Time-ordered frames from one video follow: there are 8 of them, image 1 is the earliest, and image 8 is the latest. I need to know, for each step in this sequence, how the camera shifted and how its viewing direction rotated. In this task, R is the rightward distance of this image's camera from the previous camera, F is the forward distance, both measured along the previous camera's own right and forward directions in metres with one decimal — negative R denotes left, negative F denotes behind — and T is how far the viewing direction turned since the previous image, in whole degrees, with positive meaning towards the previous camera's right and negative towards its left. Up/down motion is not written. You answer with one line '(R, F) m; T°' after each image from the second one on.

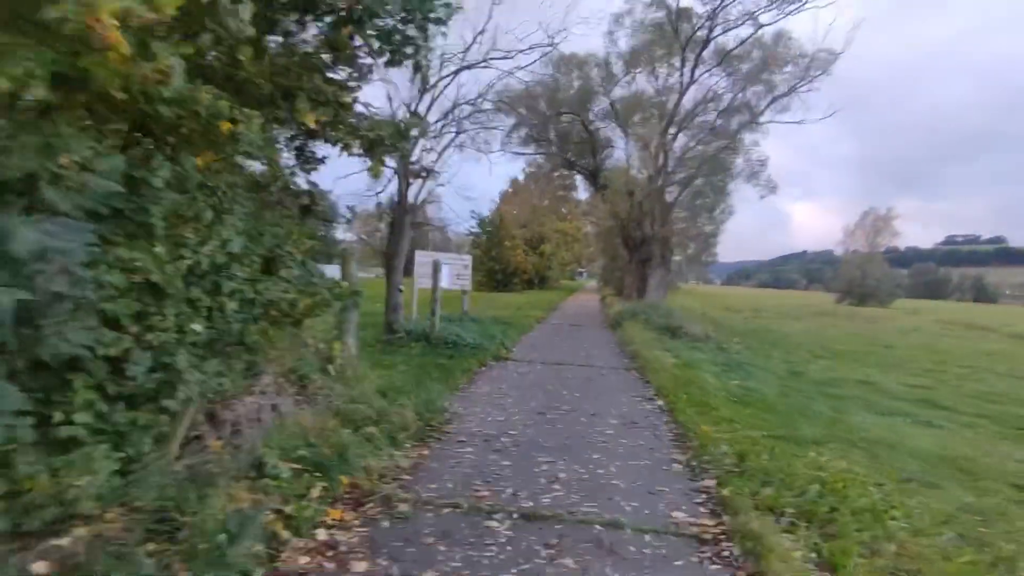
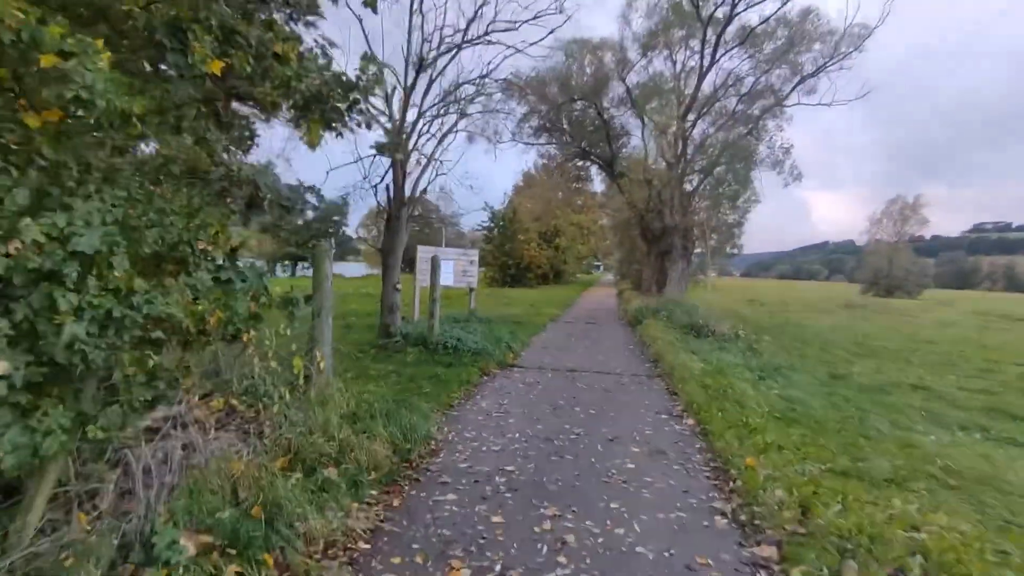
(+0.2, +1.3) m; -2°
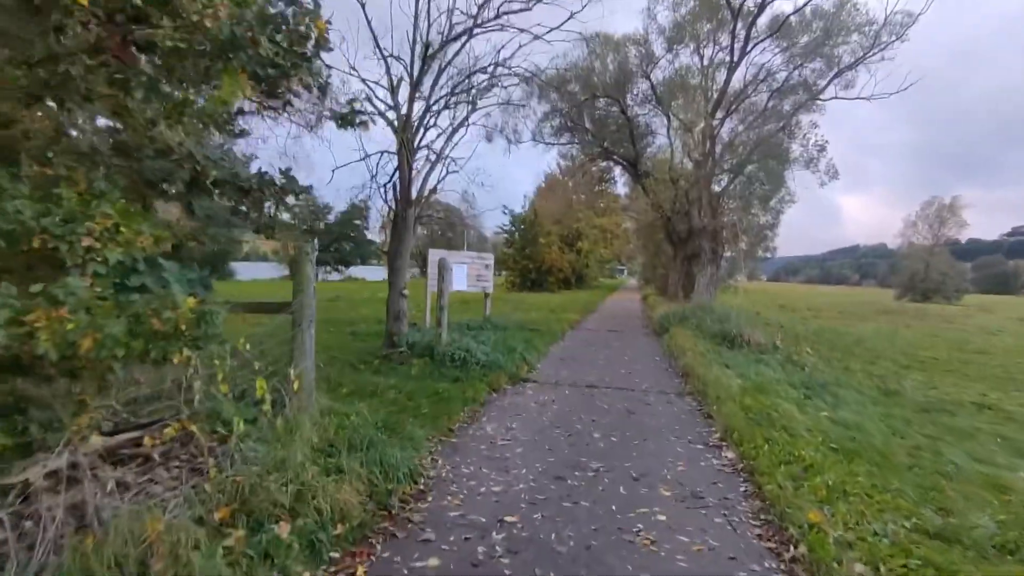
(+0.2, +1.0) m; -2°
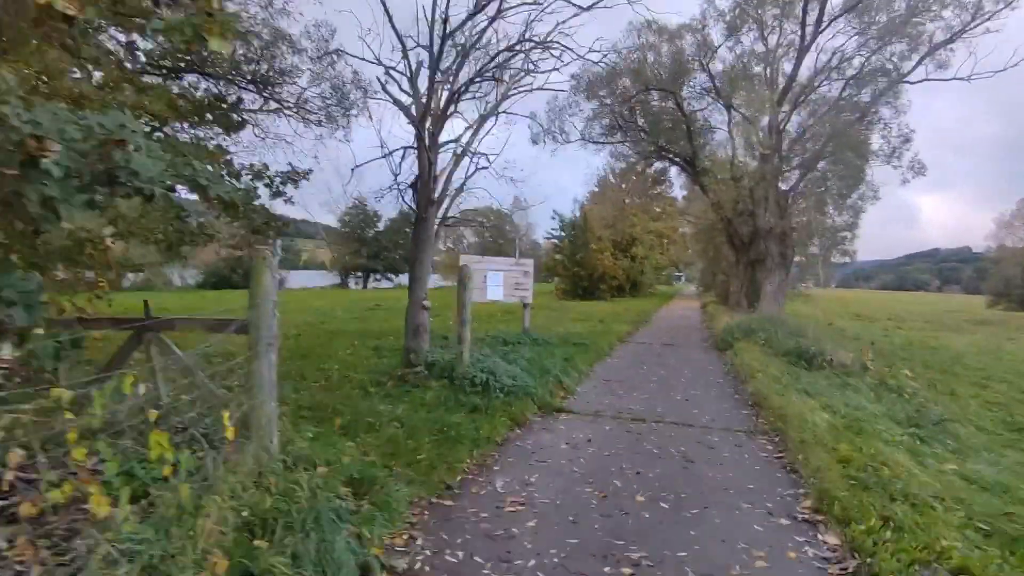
(+0.4, +1.6) m; -5°
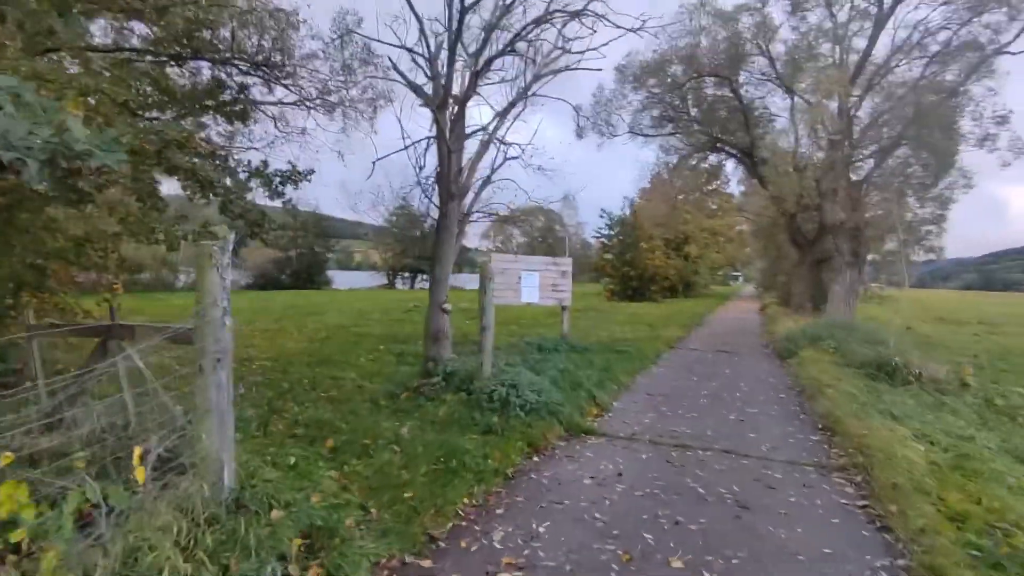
(+0.4, +1.1) m; -5°
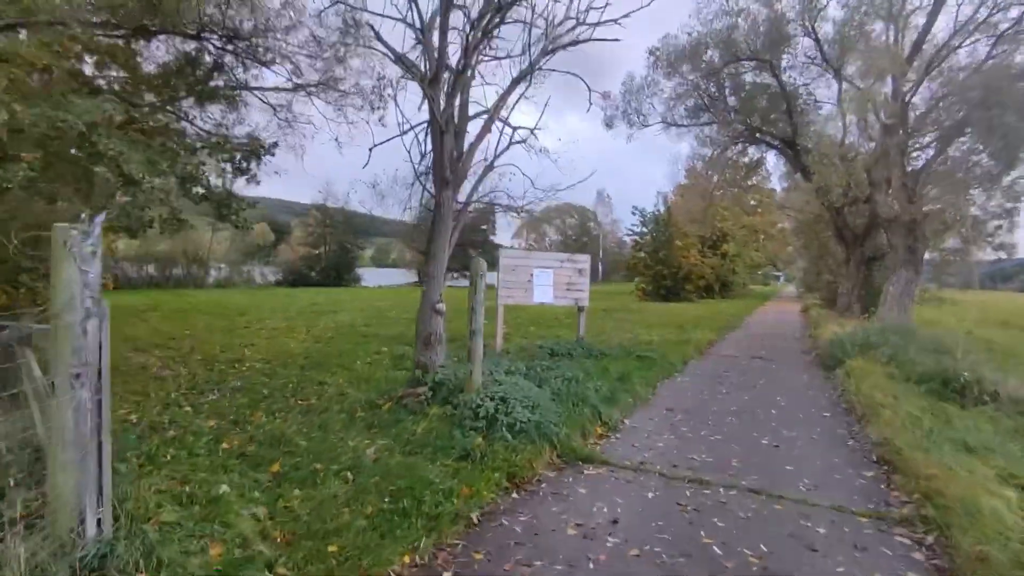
(+0.5, +1.1) m; -4°
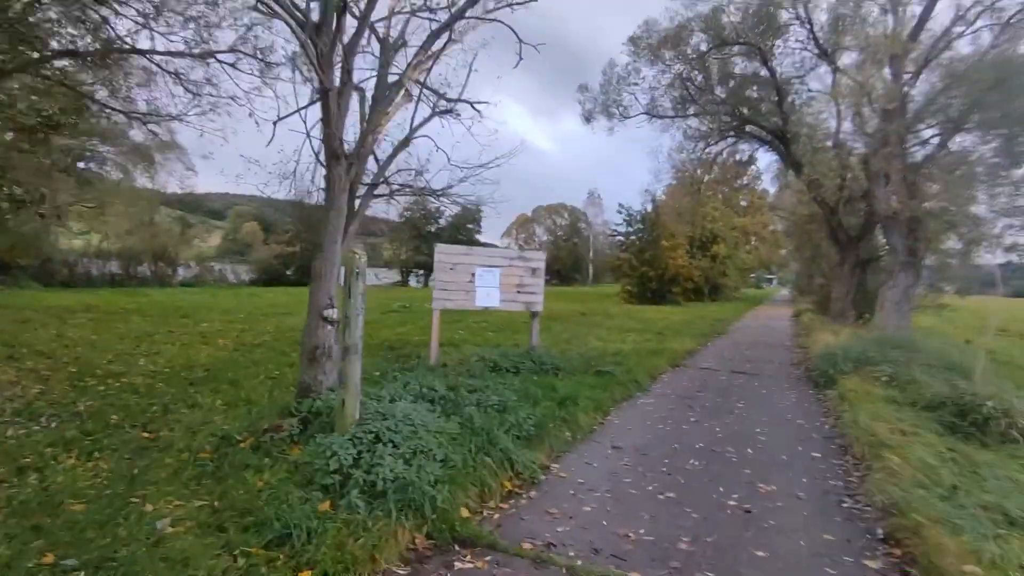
(+1.0, +1.8) m; +1°
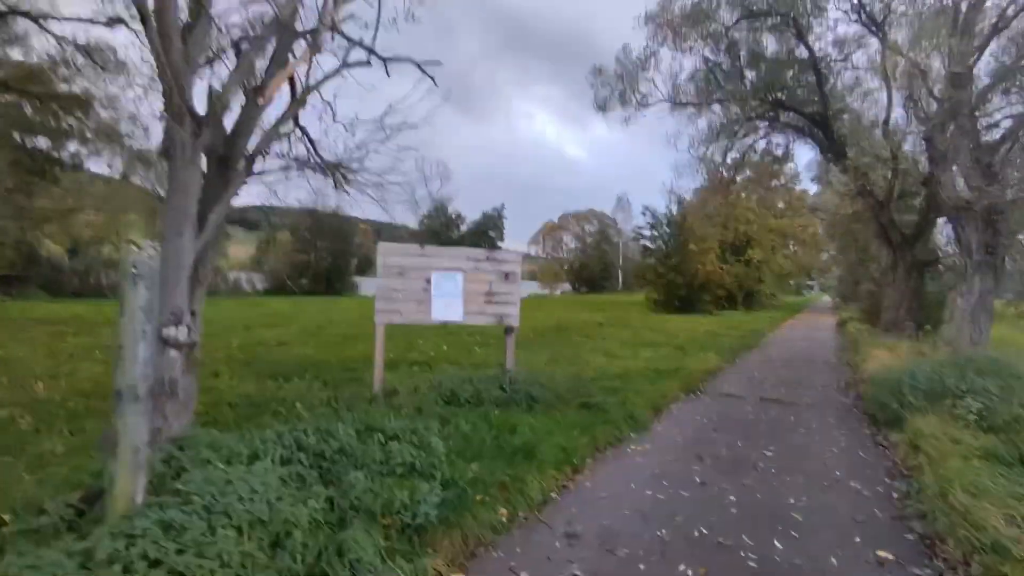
(+1.0, +2.1) m; -3°
